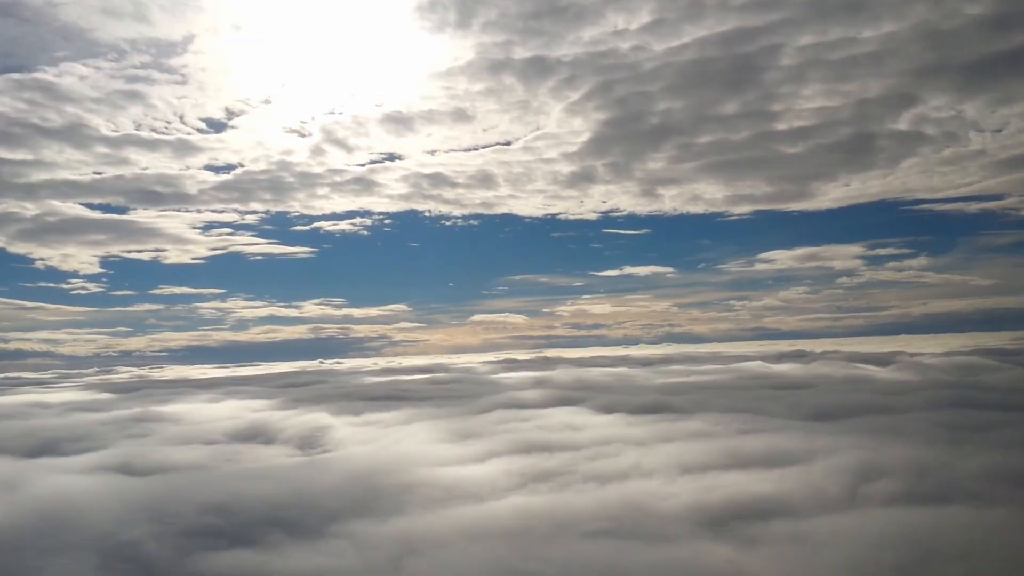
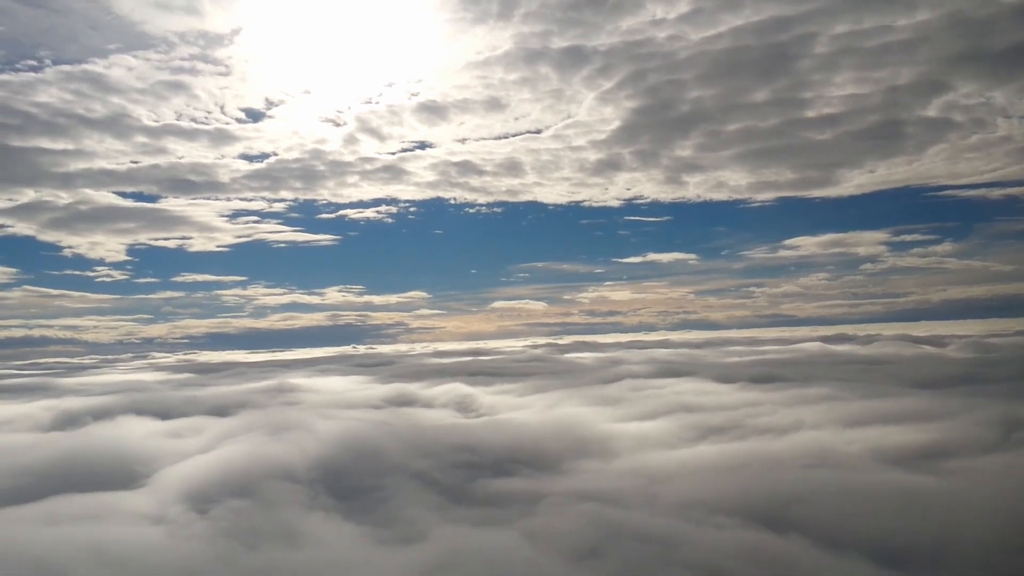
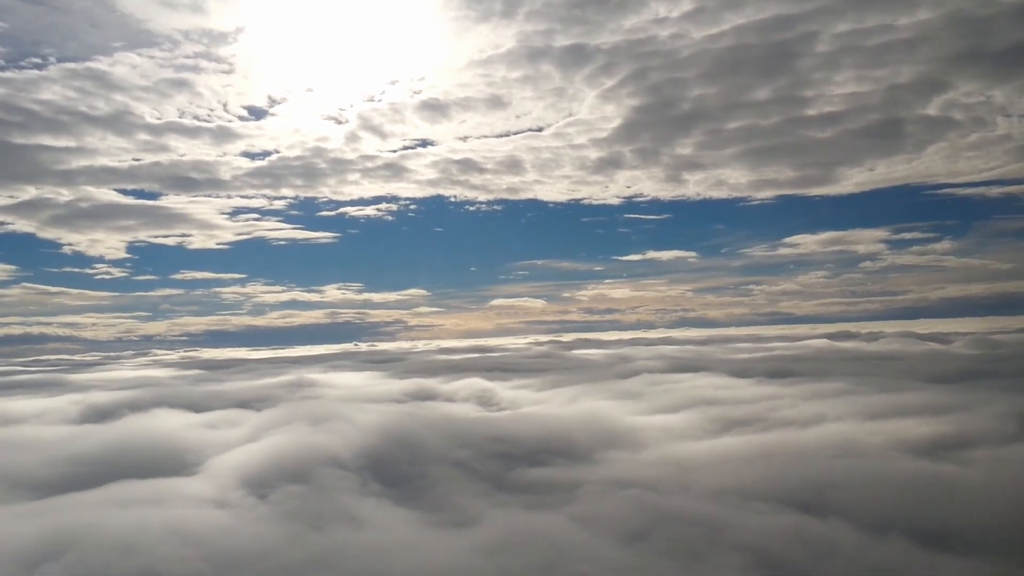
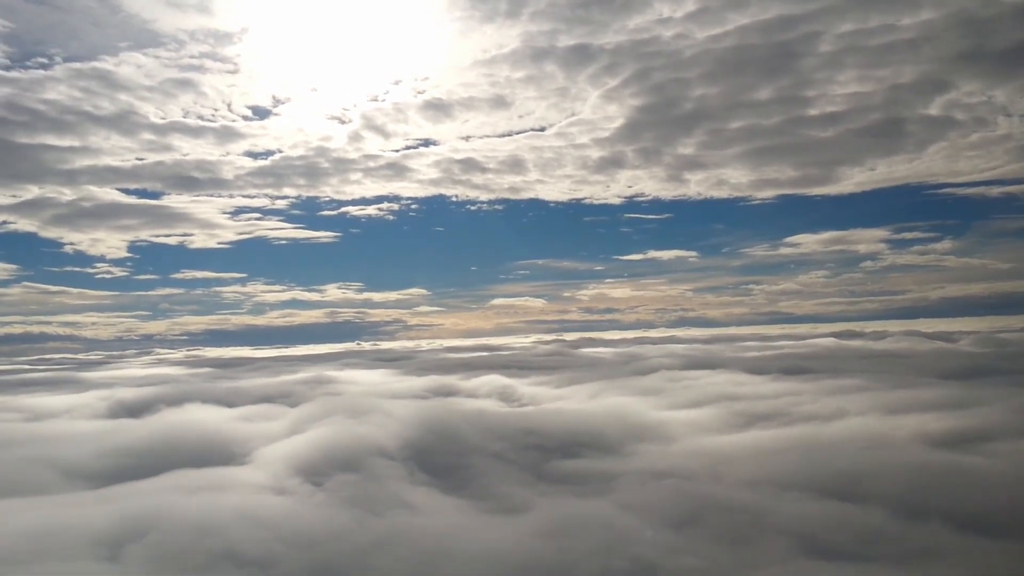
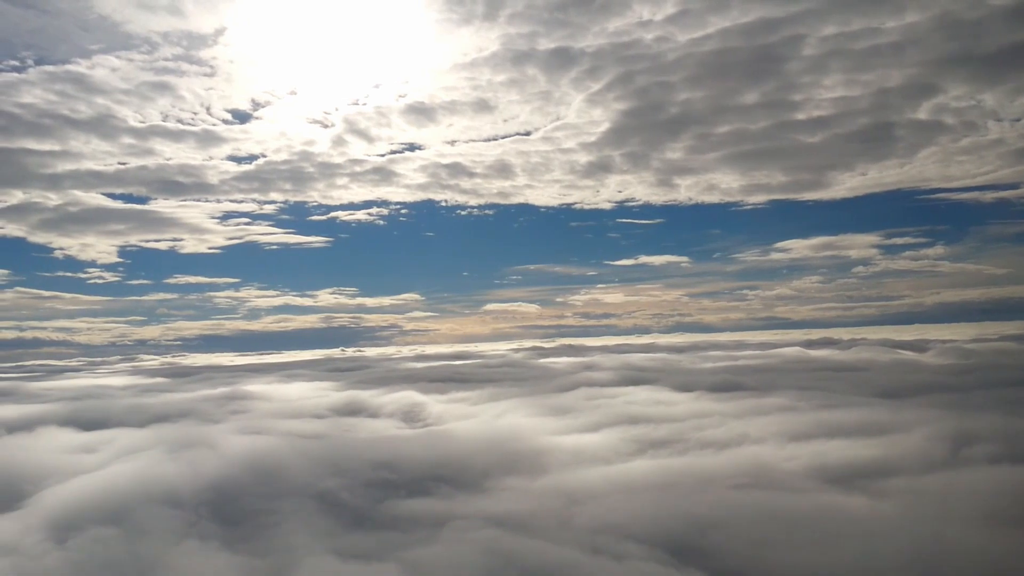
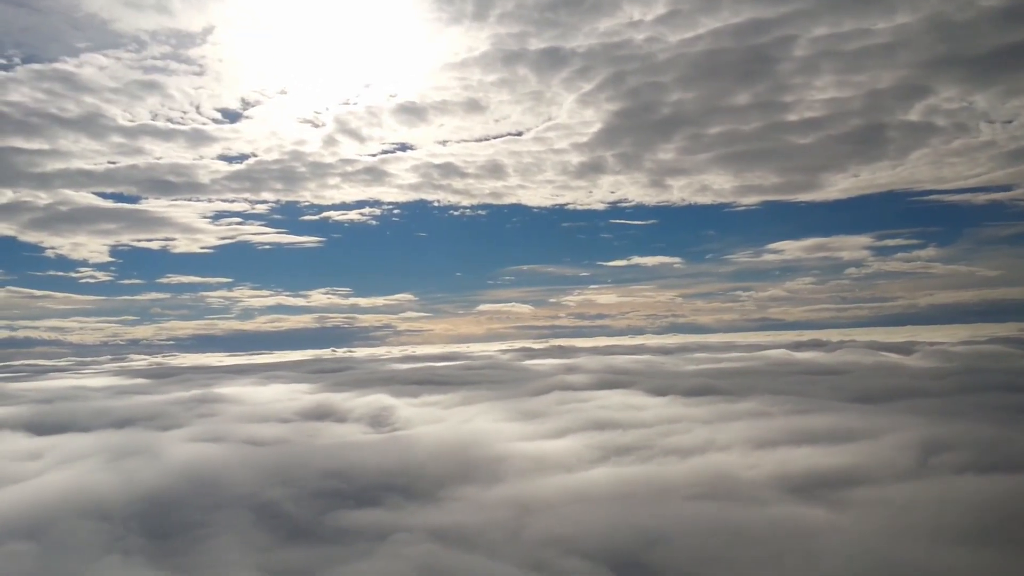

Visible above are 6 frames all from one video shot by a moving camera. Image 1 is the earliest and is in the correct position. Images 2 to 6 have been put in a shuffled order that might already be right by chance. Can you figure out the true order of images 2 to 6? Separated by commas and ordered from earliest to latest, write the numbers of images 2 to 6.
6, 5, 2, 3, 4
